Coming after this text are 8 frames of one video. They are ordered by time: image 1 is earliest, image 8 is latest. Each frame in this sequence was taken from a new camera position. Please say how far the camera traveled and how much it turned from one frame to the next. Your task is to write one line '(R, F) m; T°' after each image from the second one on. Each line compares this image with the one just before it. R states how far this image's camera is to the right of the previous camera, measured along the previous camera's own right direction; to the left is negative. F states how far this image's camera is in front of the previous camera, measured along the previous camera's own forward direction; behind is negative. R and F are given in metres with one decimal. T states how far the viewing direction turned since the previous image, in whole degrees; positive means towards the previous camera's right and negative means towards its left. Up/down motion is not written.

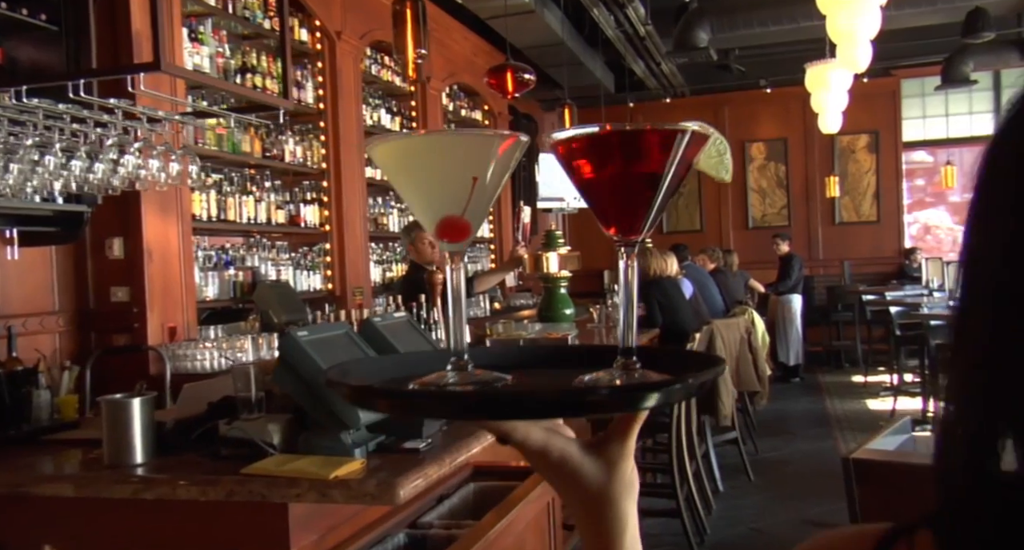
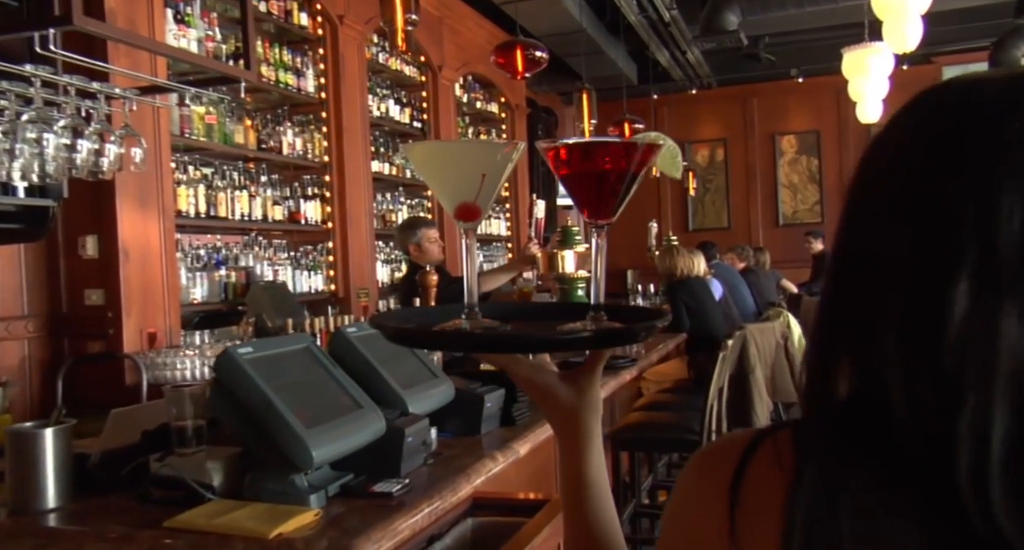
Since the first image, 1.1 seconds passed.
(0.0, +0.4) m; -2°
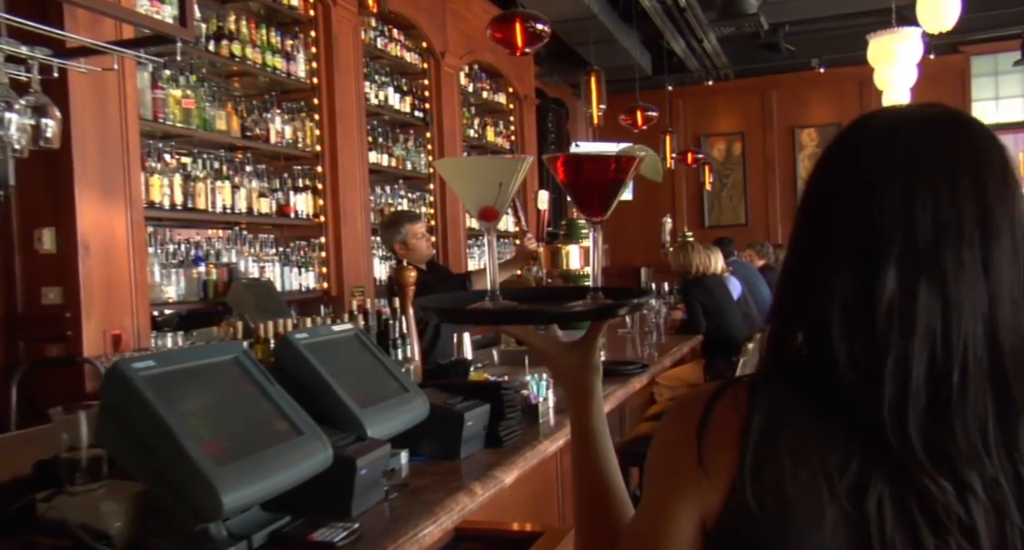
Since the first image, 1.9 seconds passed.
(+0.1, +0.3) m; -1°
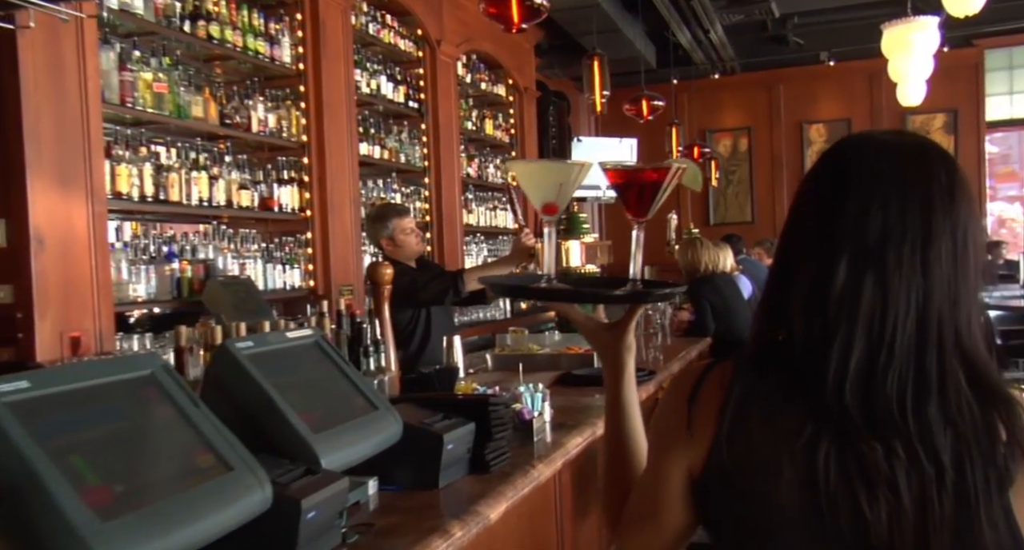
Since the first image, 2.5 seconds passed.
(0.0, +0.3) m; 0°
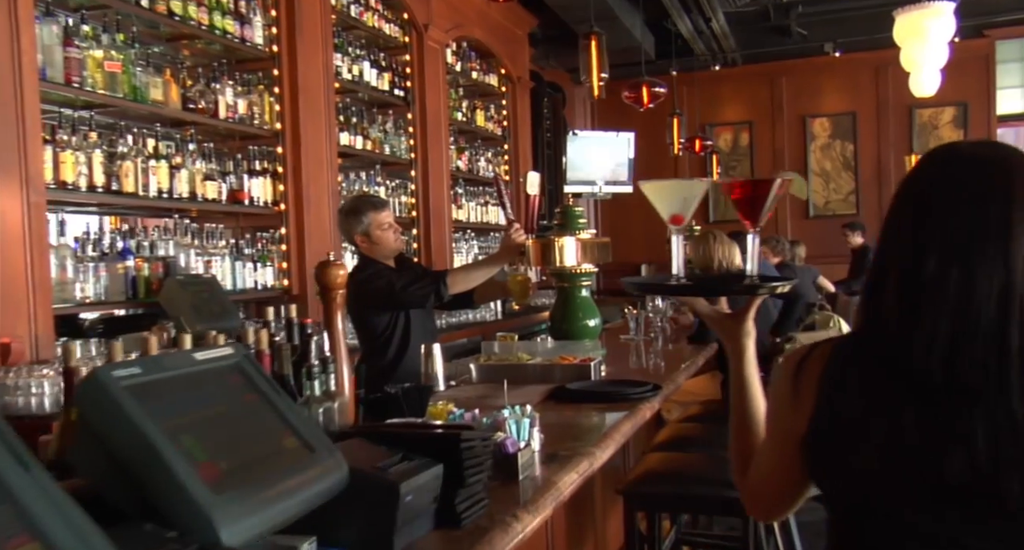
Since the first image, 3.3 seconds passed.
(0.0, +0.3) m; 0°
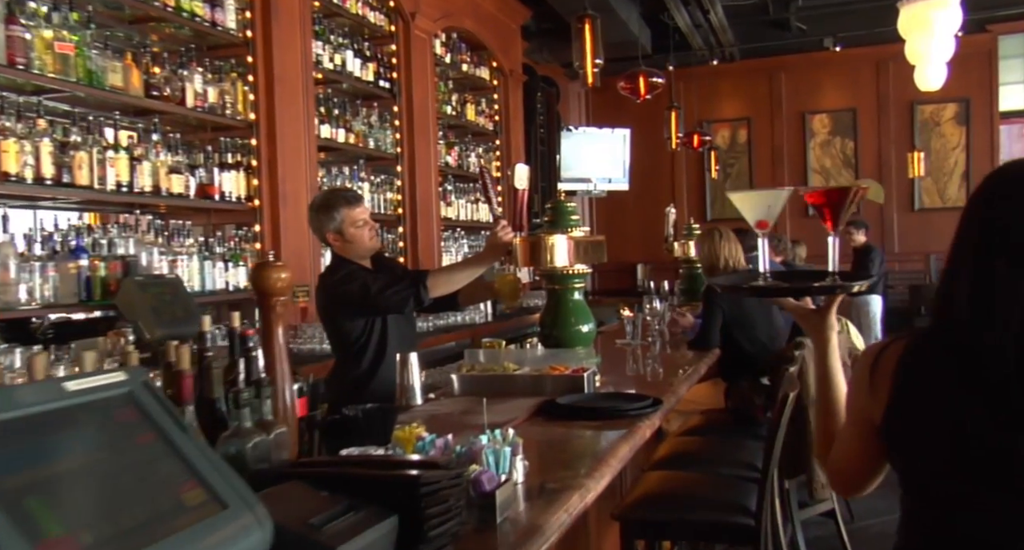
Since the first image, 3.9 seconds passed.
(0.0, +0.2) m; 0°
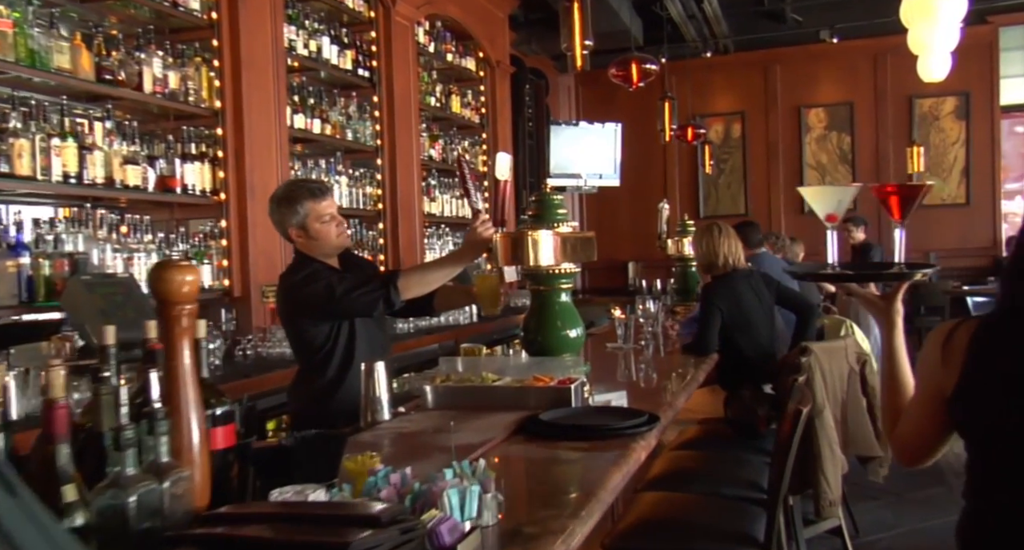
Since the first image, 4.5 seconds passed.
(0.0, +0.2) m; +1°
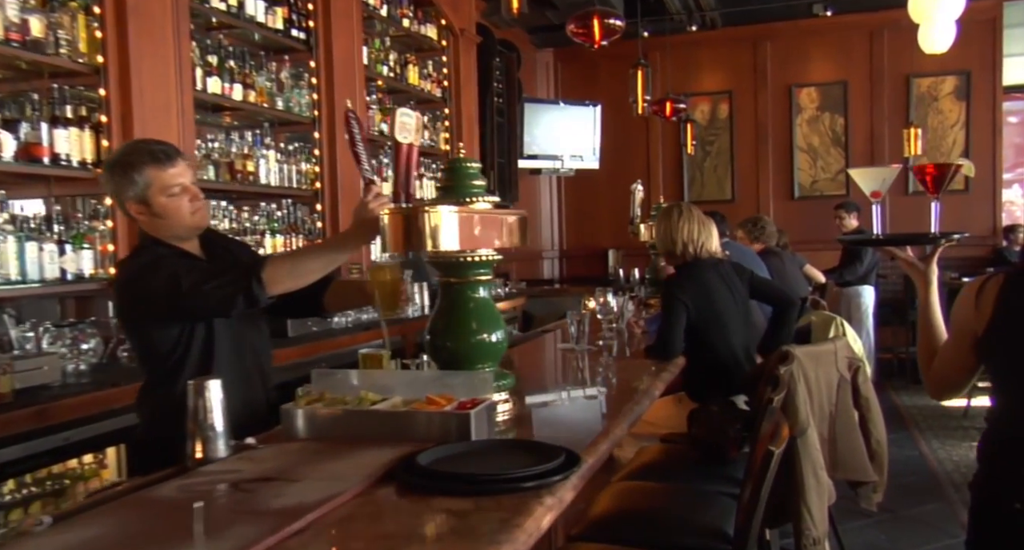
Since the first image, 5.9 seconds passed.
(+0.2, +0.5) m; 0°
